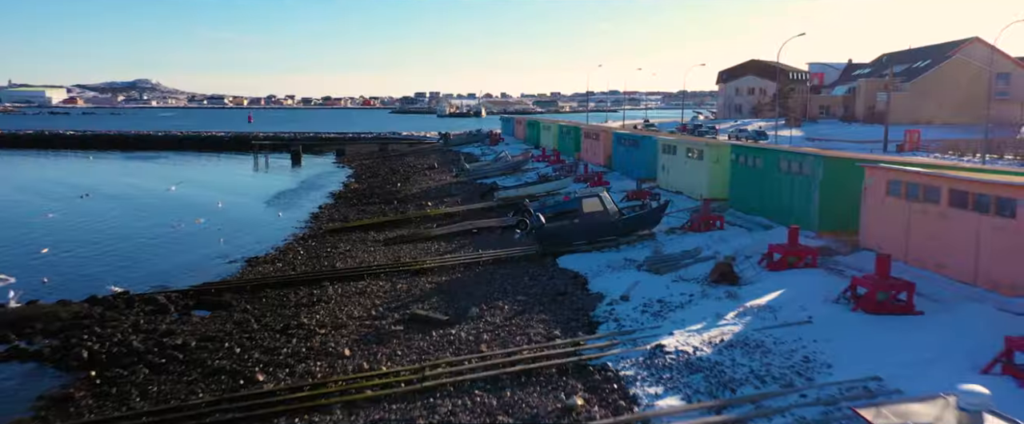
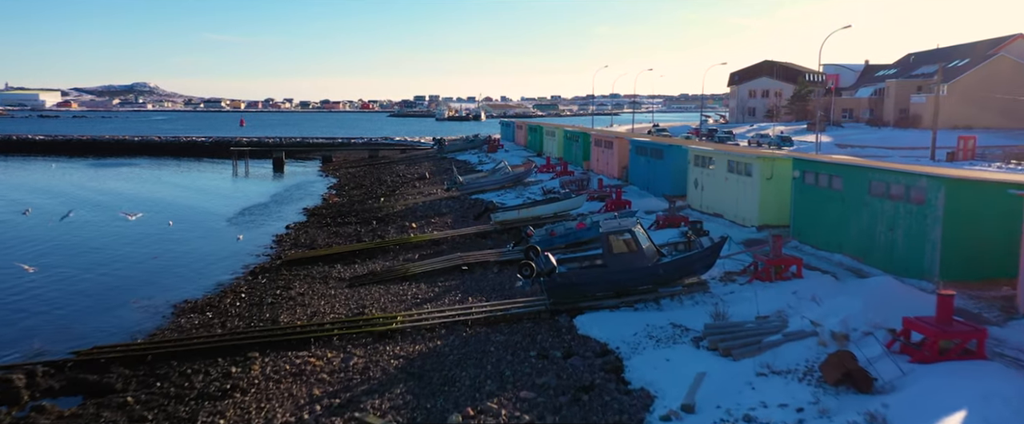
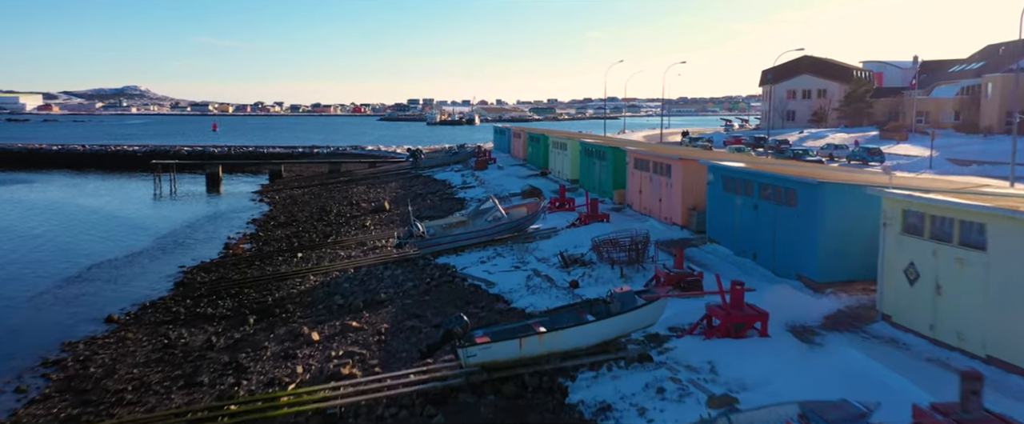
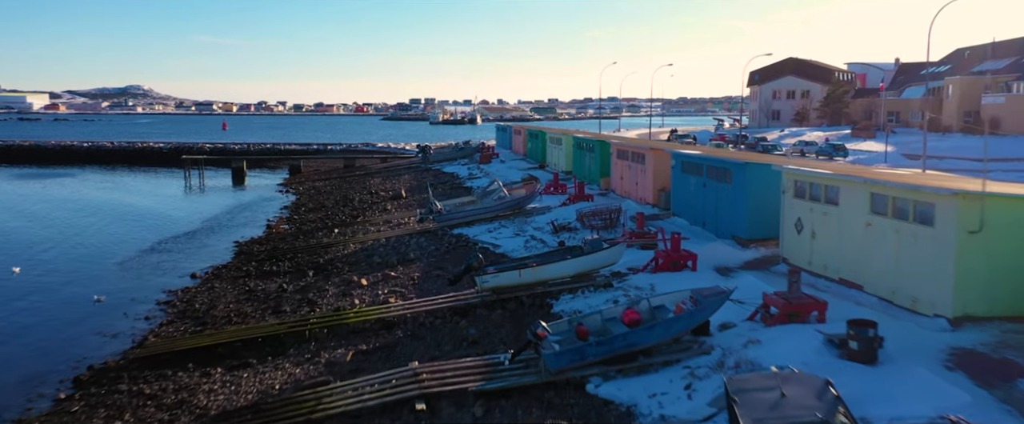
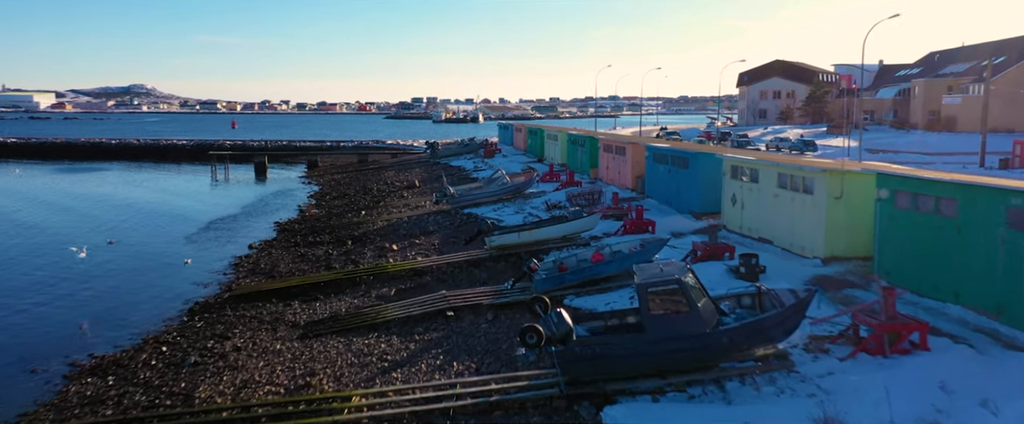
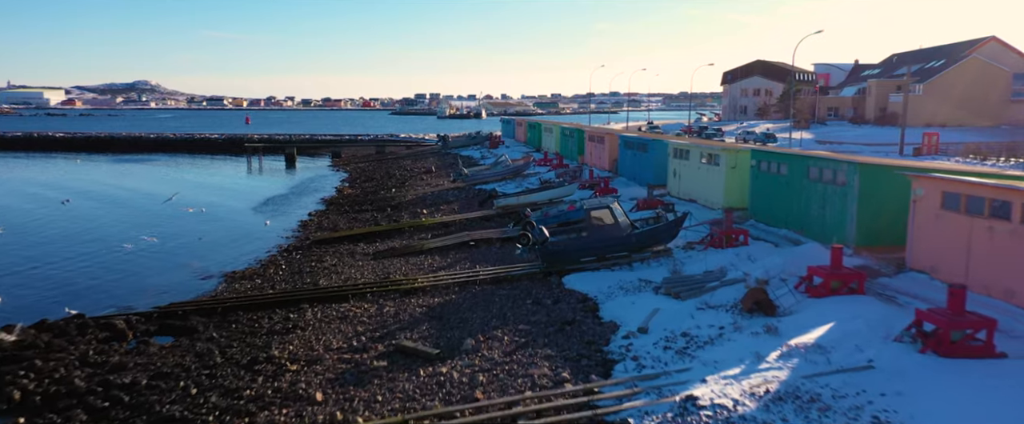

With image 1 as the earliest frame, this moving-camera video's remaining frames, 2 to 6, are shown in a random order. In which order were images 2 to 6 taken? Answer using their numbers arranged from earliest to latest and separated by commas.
6, 2, 5, 4, 3
